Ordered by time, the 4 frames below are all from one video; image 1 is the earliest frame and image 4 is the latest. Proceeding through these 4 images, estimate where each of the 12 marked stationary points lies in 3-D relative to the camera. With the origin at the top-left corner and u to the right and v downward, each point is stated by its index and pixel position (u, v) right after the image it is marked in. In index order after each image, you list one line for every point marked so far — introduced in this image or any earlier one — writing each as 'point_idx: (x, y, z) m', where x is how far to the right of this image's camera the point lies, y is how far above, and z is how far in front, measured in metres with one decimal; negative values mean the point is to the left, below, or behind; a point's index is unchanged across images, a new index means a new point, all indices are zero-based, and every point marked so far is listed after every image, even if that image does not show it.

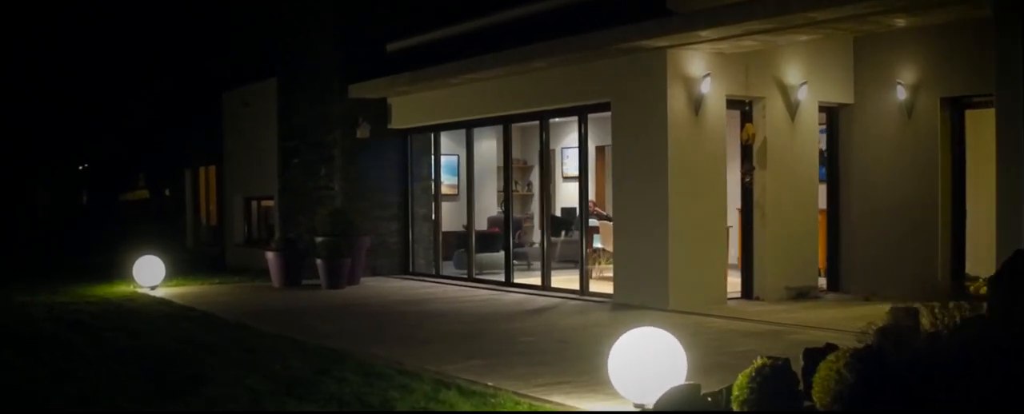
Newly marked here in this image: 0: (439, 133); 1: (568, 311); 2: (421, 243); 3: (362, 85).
0: (-1.0, +1.0, +15.9) m
1: (+0.6, -1.0, +11.2) m
2: (-1.3, -0.5, +16.6) m
3: (-2.1, +1.7, +15.7) m
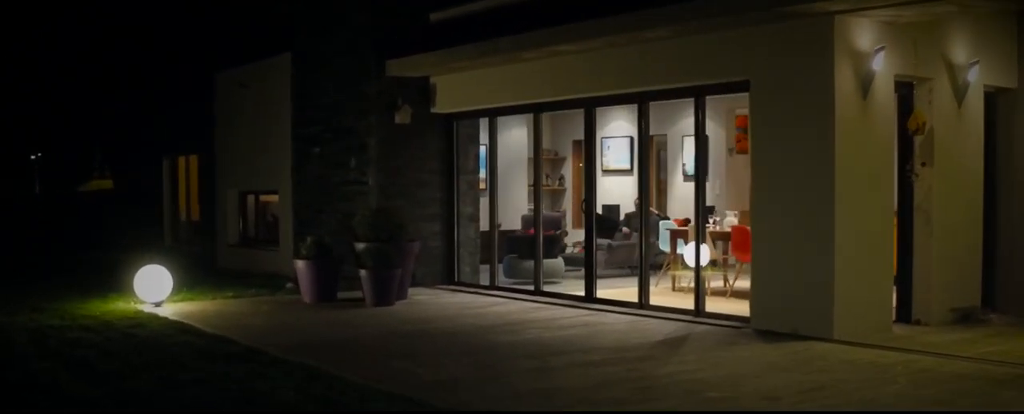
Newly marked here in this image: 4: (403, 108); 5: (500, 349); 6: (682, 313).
0: (-0.2, +1.1, +13.5) m
1: (+1.6, -1.1, +8.9) m
2: (-0.6, -0.5, +14.1) m
3: (-1.3, +1.7, +13.3) m
4: (-1.3, +1.2, +13.7) m
5: (-0.1, -1.1, +8.7) m
6: (+1.6, -1.0, +10.7) m
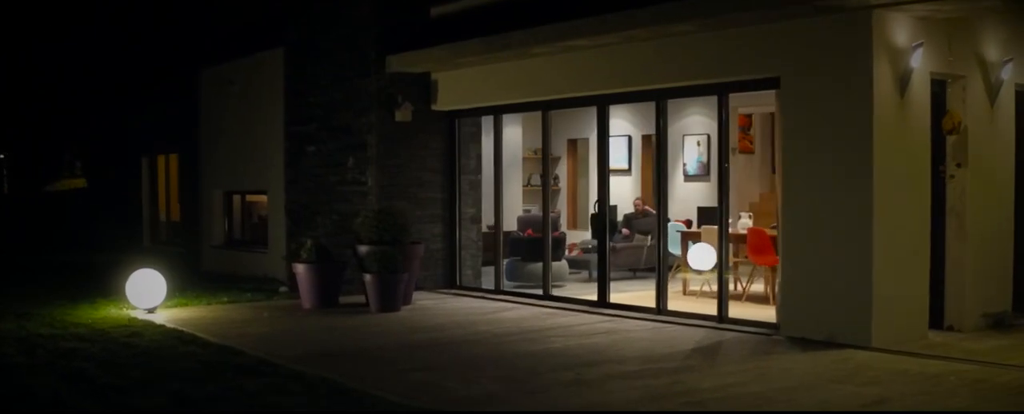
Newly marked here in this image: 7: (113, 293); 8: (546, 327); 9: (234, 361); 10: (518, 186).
0: (-0.2, +1.0, +13.0) m
1: (+1.8, -1.1, +8.5) m
2: (-0.5, -0.5, +13.7) m
3: (-1.2, +1.7, +12.8) m
4: (-1.3, +1.2, +13.2) m
5: (+0.1, -1.1, +8.2) m
6: (+1.7, -1.0, +10.3) m
7: (-4.3, -0.9, +12.1) m
8: (+0.3, -1.1, +9.9) m
9: (-2.0, -1.1, +8.1) m
10: (+0.1, +0.2, +13.0) m
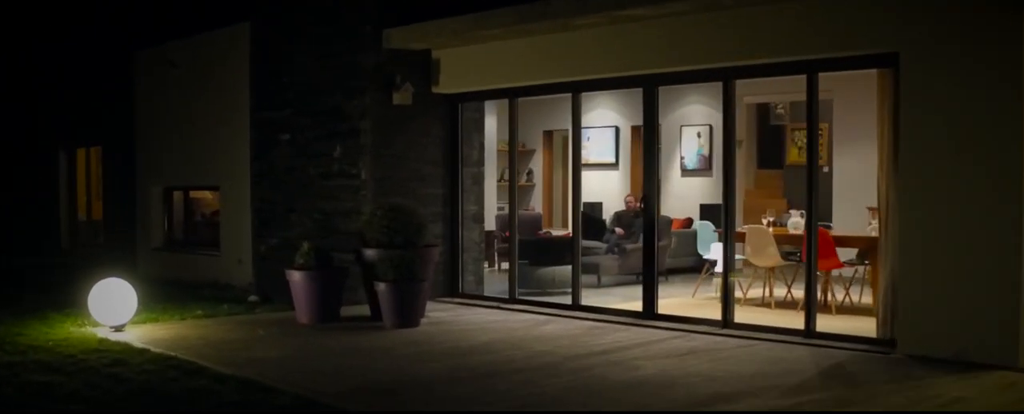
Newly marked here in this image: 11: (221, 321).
0: (0.0, +1.1, +11.4) m
1: (+2.3, -1.1, +7.0) m
2: (-0.4, -0.5, +12.0) m
3: (-1.0, +1.7, +11.1) m
4: (-1.1, +1.2, +11.5) m
5: (+0.7, -1.1, +6.6) m
6: (+2.2, -1.0, +8.9) m
7: (-4.0, -0.9, +10.1) m
8: (+0.7, -1.0, +8.3) m
9: (-1.4, -1.1, +6.3) m
10: (+0.3, +0.3, +11.5) m
11: (-2.6, -1.0, +10.0) m
